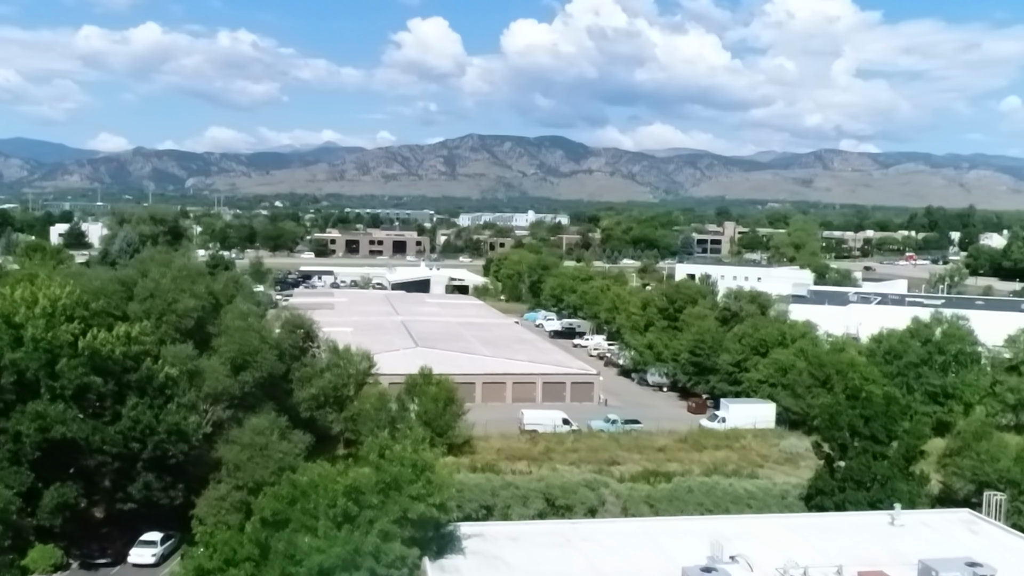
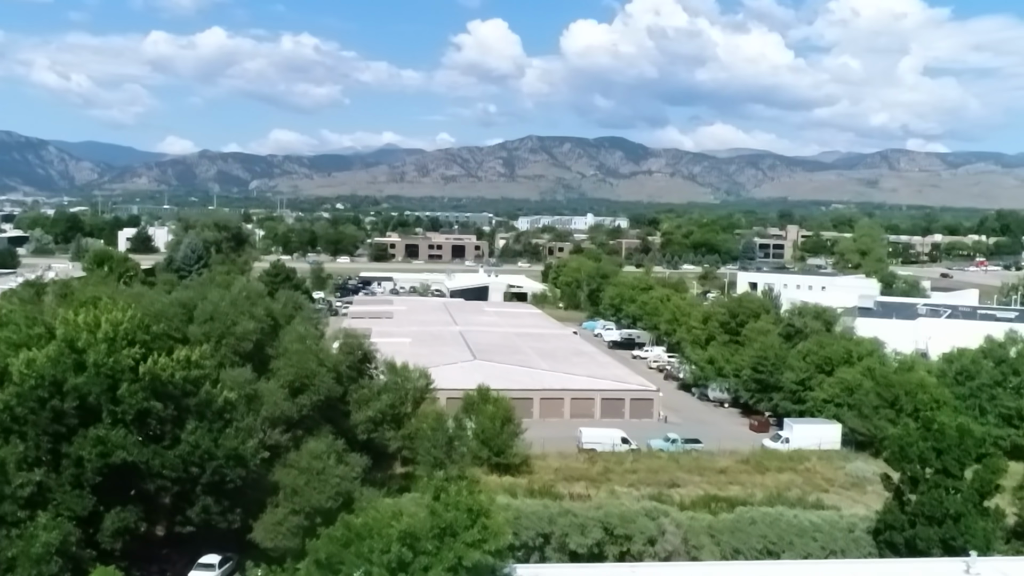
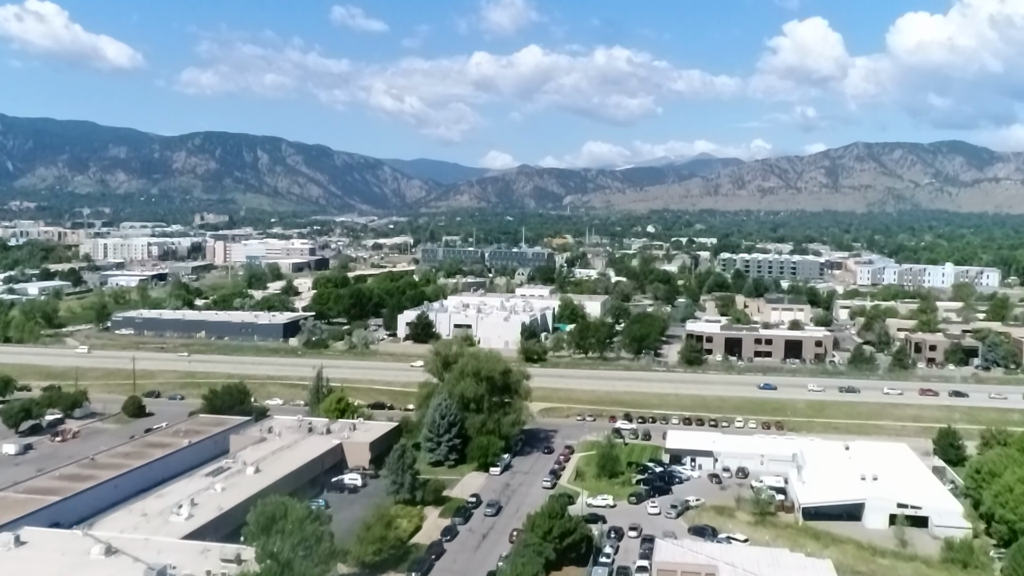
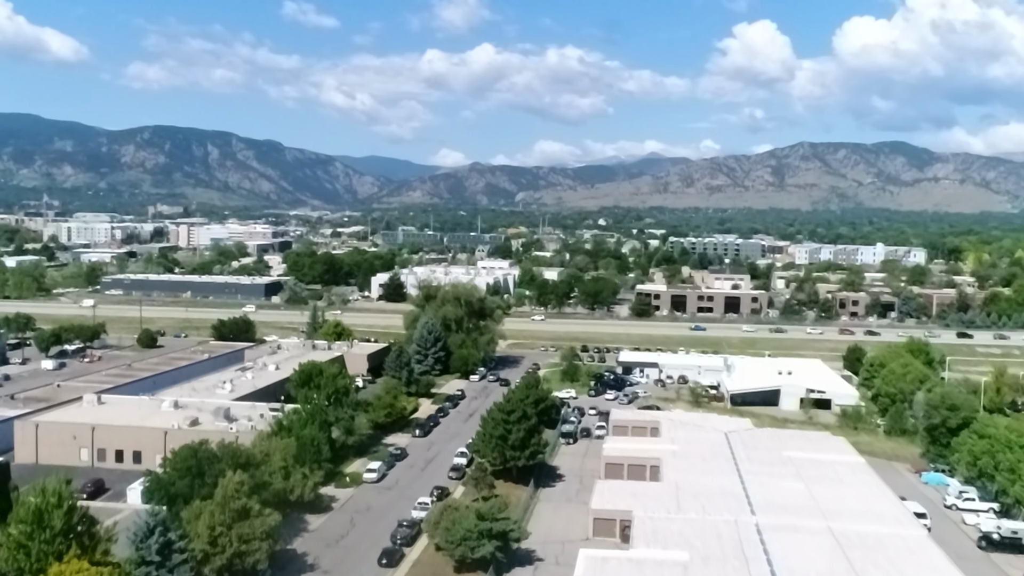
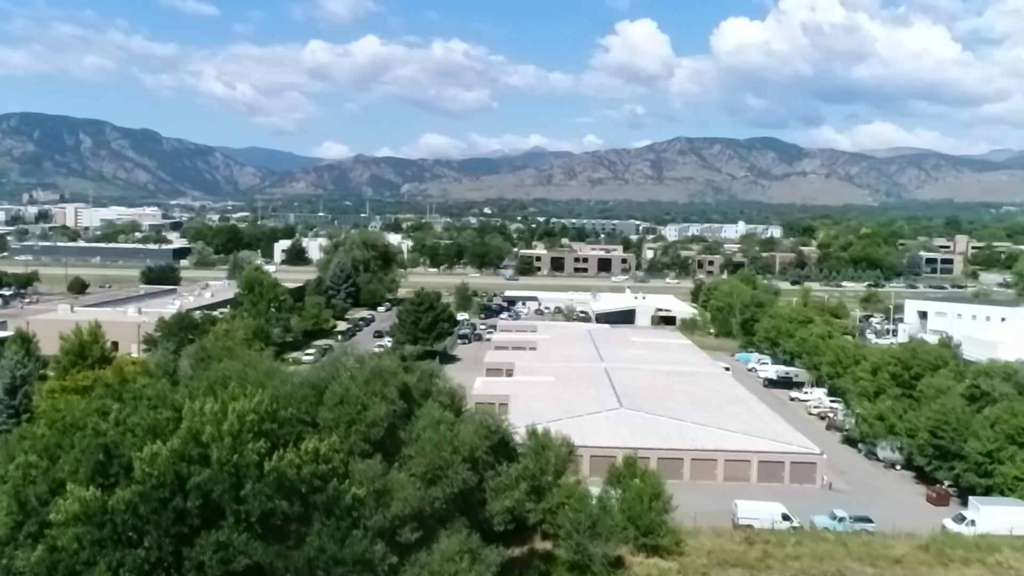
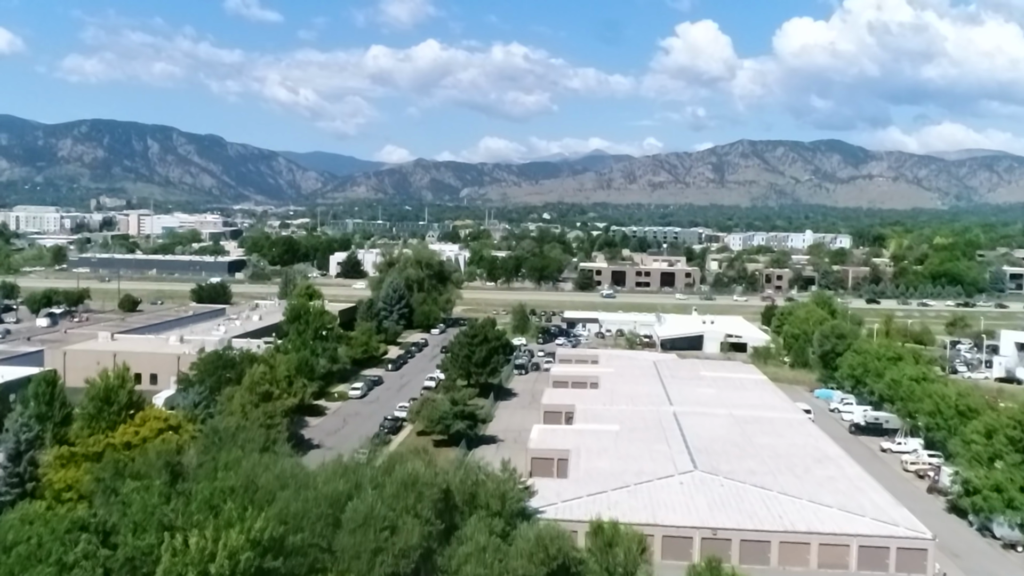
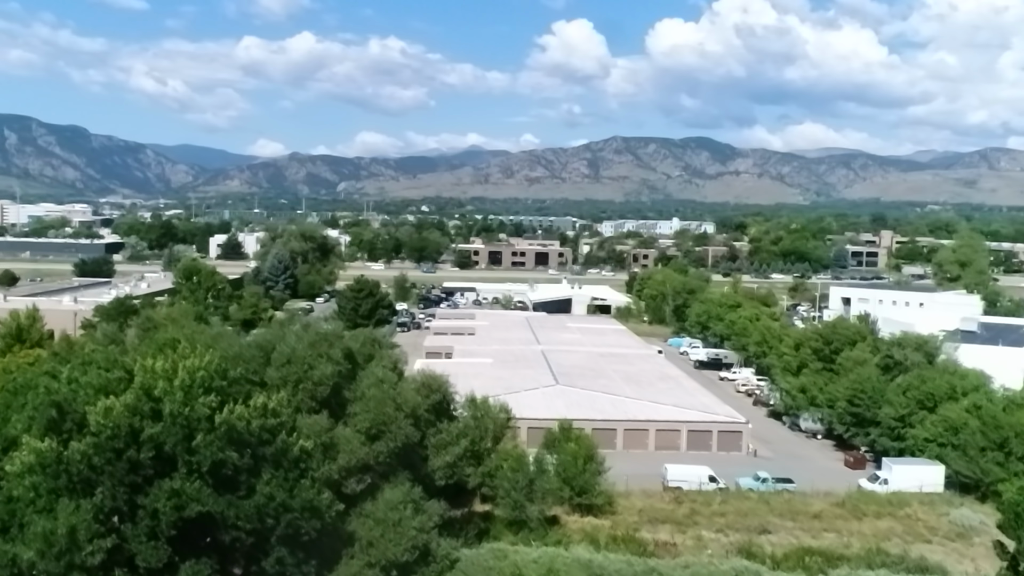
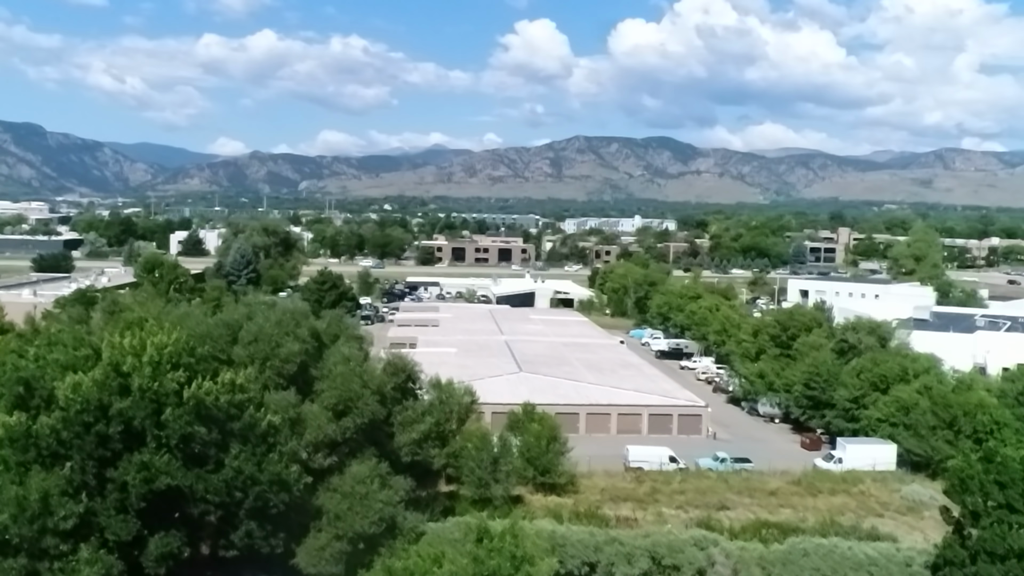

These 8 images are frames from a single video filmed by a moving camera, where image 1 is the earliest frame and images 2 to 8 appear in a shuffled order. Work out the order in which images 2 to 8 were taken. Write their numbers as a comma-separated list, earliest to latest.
2, 8, 7, 5, 6, 4, 3
